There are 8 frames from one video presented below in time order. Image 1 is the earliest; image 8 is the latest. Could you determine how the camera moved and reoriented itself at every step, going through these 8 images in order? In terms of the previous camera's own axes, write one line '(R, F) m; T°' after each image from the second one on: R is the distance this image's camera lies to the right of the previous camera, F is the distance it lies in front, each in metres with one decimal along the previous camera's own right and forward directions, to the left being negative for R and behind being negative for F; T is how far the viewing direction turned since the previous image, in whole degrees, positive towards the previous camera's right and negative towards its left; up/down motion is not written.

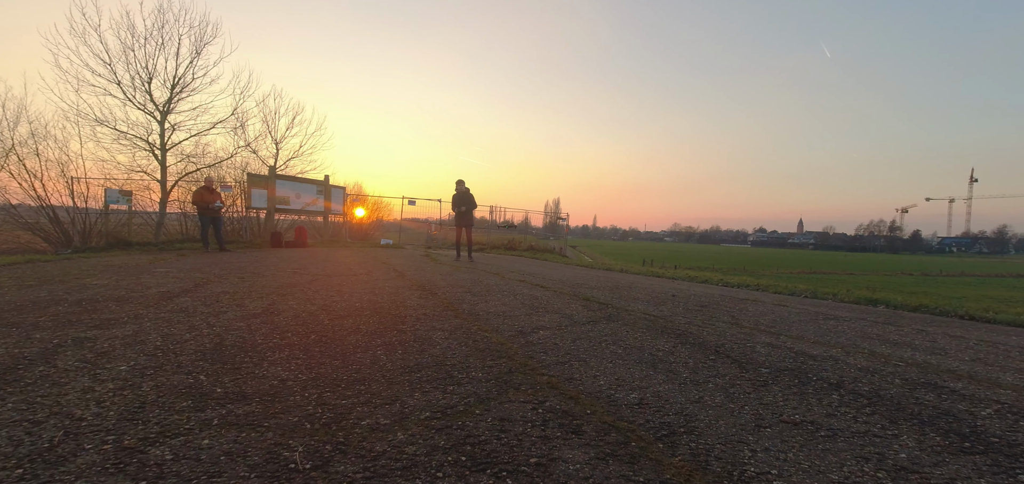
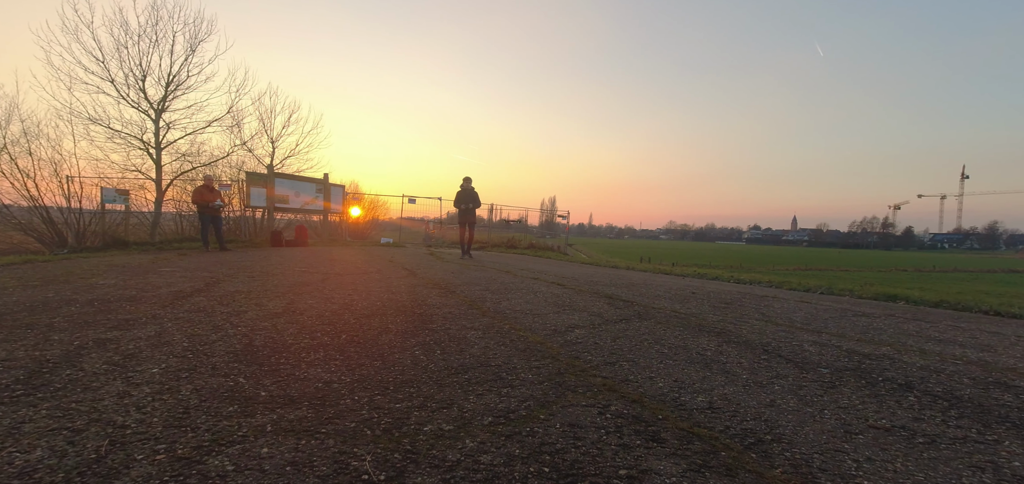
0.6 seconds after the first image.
(-0.3, +0.1) m; +1°
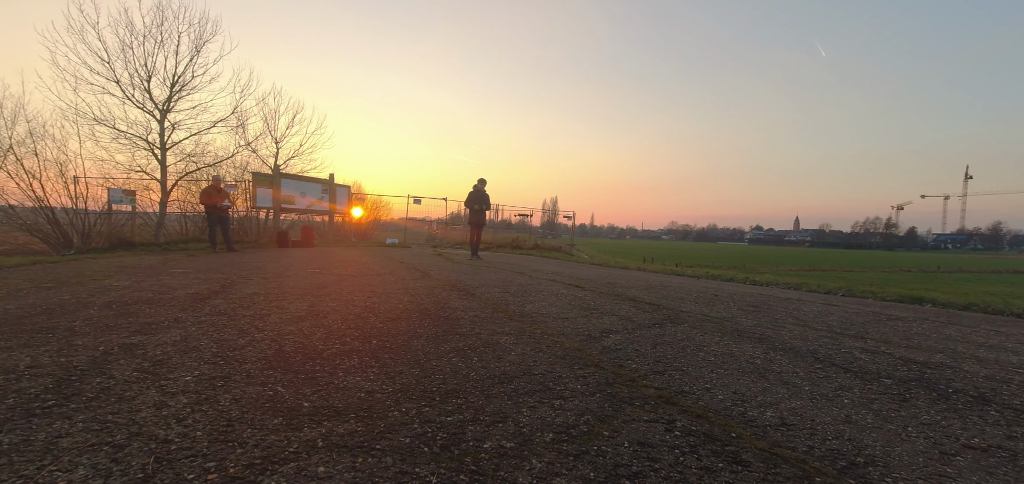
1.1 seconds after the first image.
(-0.2, +0.1) m; 0°
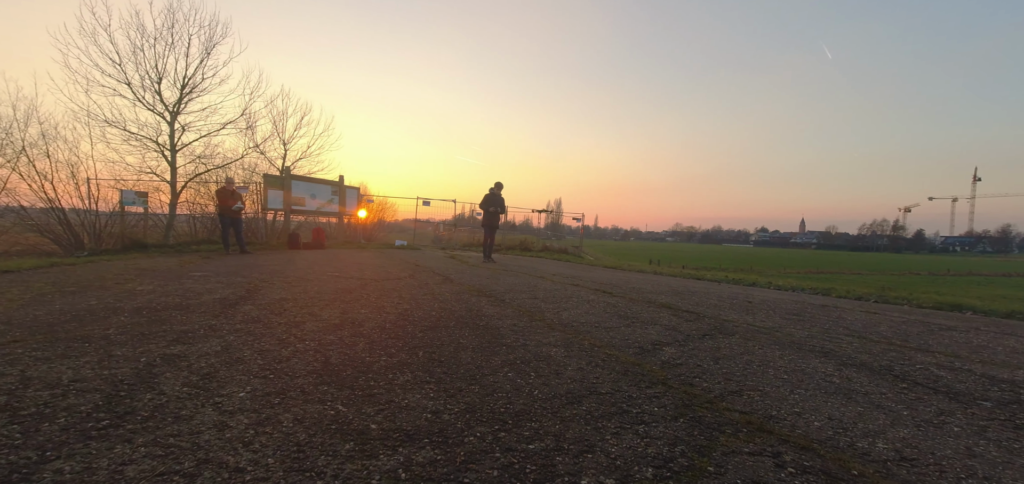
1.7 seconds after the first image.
(-0.3, +0.1) m; -1°
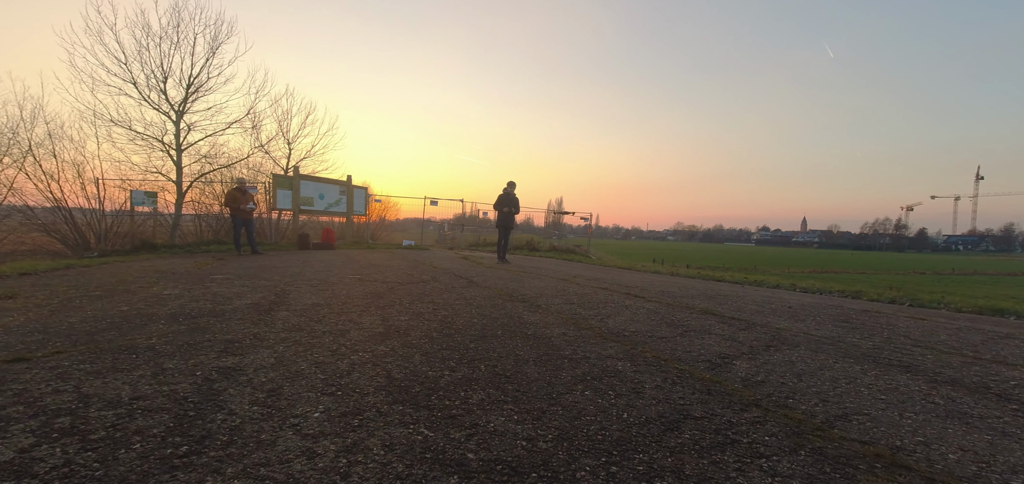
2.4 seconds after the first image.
(-0.4, +0.1) m; 0°
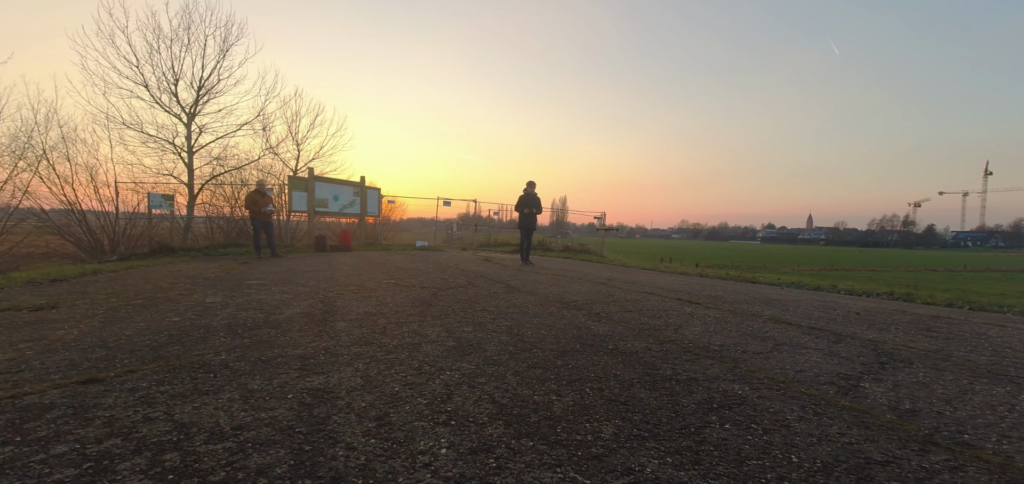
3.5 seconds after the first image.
(-0.6, +0.2) m; -1°
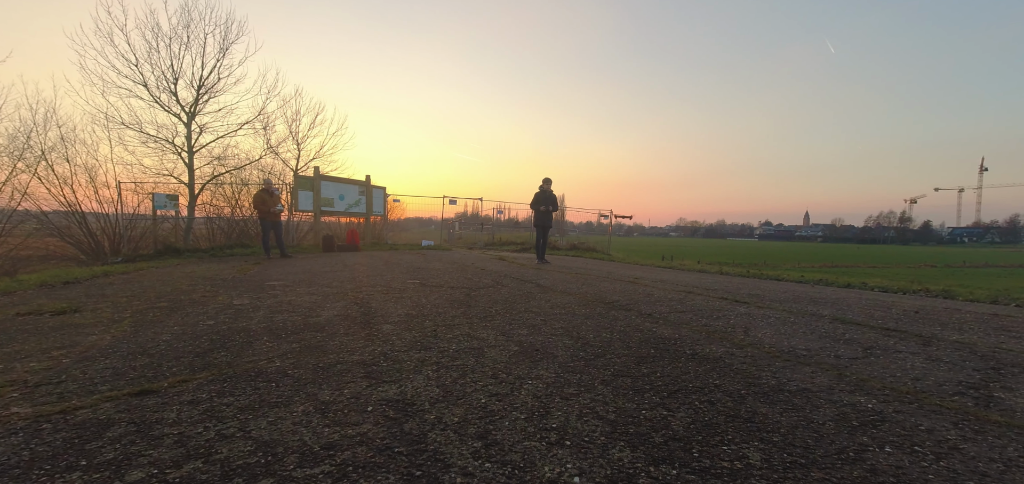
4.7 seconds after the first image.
(-0.5, +0.2) m; 0°
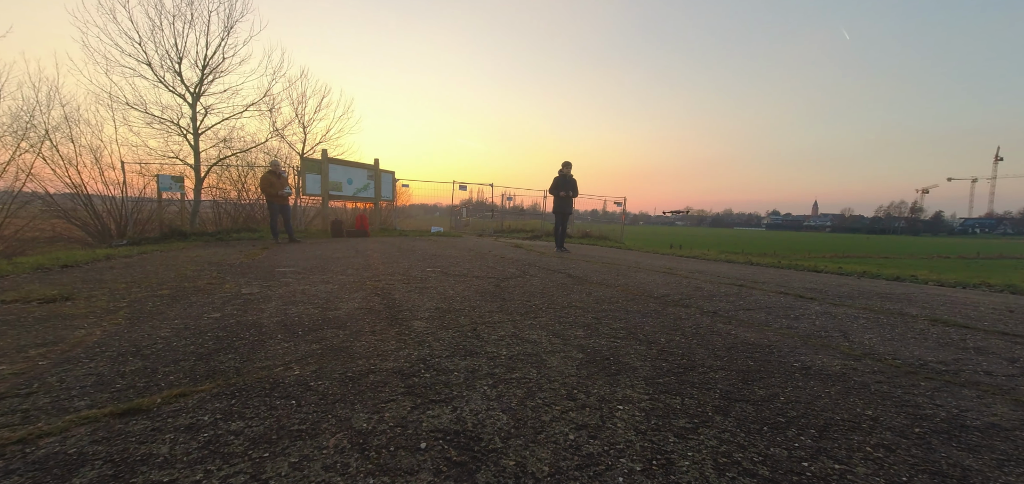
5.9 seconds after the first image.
(-0.4, +0.5) m; -1°
